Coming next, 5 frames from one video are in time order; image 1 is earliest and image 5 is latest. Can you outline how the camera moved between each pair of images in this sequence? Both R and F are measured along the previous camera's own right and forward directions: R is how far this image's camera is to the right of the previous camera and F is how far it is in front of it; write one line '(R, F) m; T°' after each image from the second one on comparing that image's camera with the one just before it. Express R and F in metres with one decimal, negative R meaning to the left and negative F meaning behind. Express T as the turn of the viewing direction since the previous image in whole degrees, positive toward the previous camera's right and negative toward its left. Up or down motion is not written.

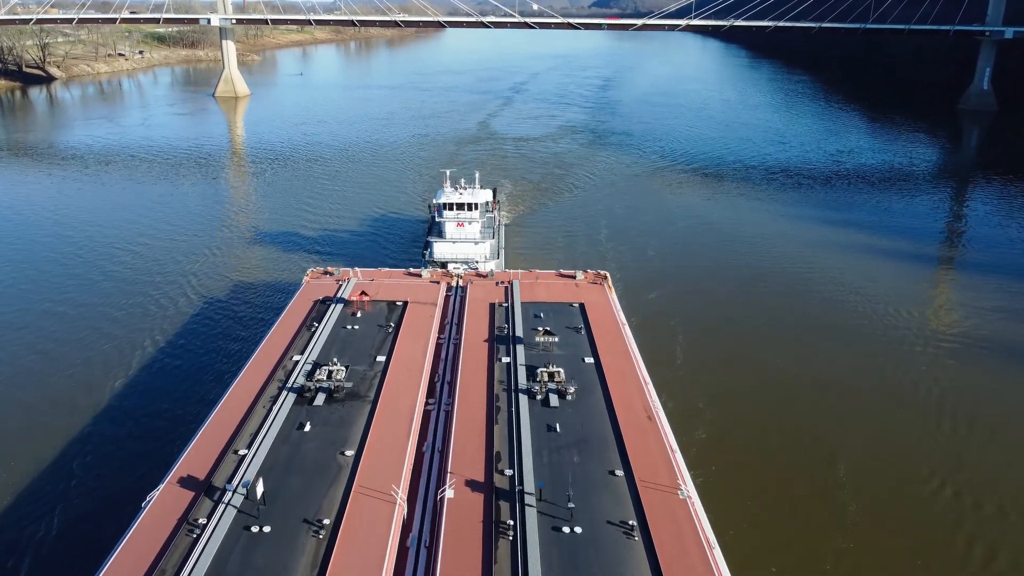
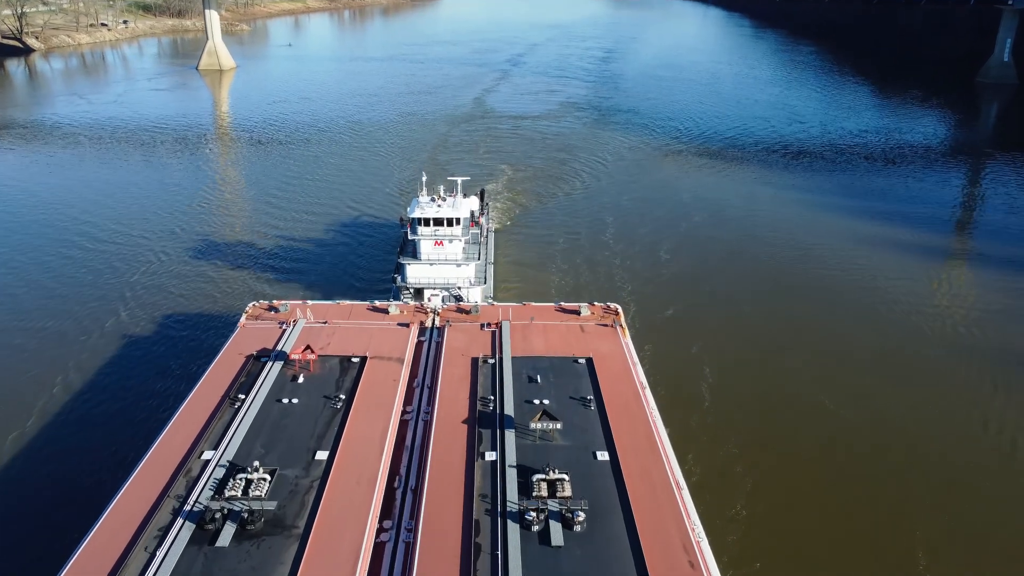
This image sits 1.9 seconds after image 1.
(+0.3, +8.0) m; 0°
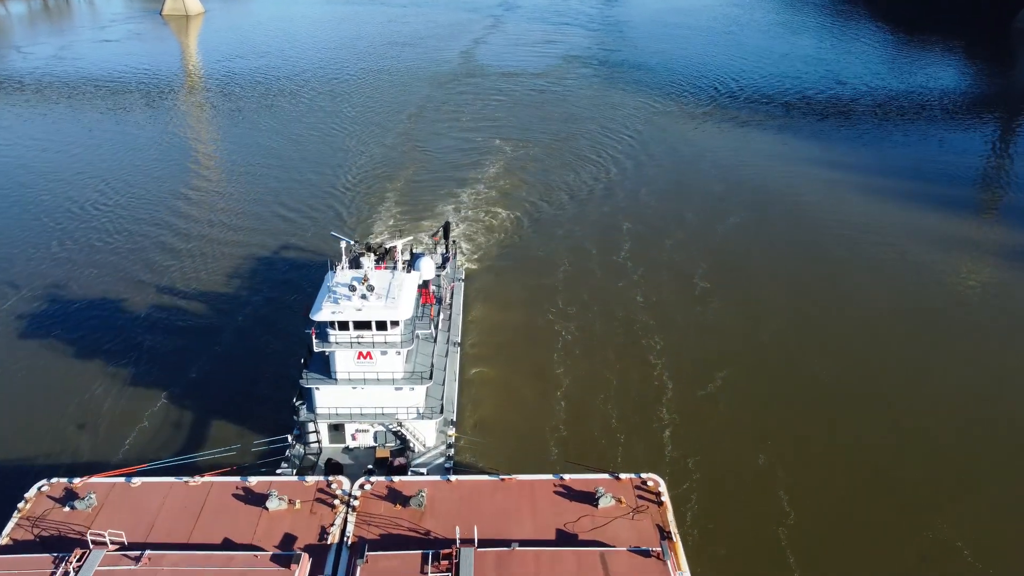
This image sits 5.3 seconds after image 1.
(+0.6, +14.1) m; 0°
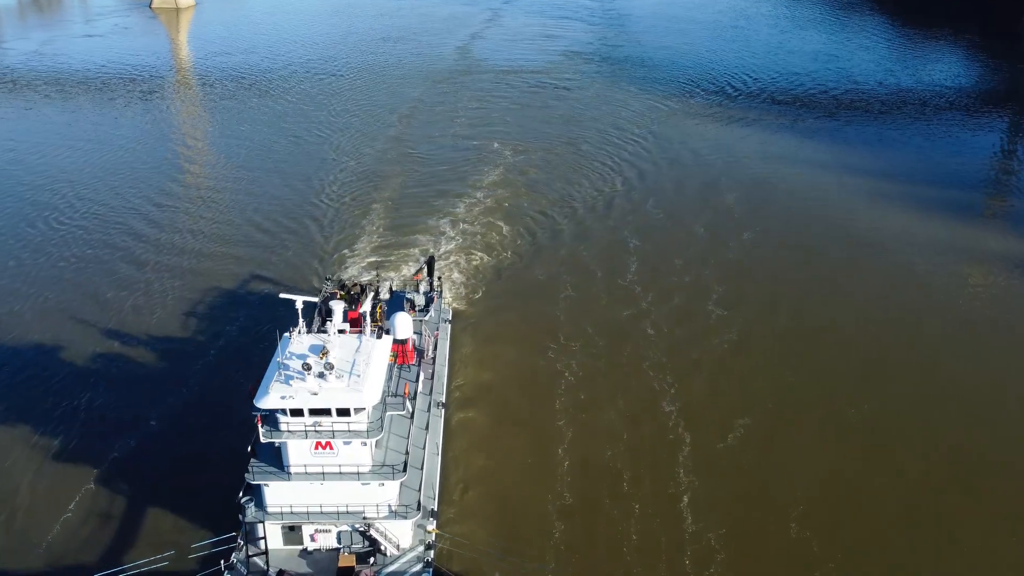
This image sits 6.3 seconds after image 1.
(+0.2, +4.1) m; 0°
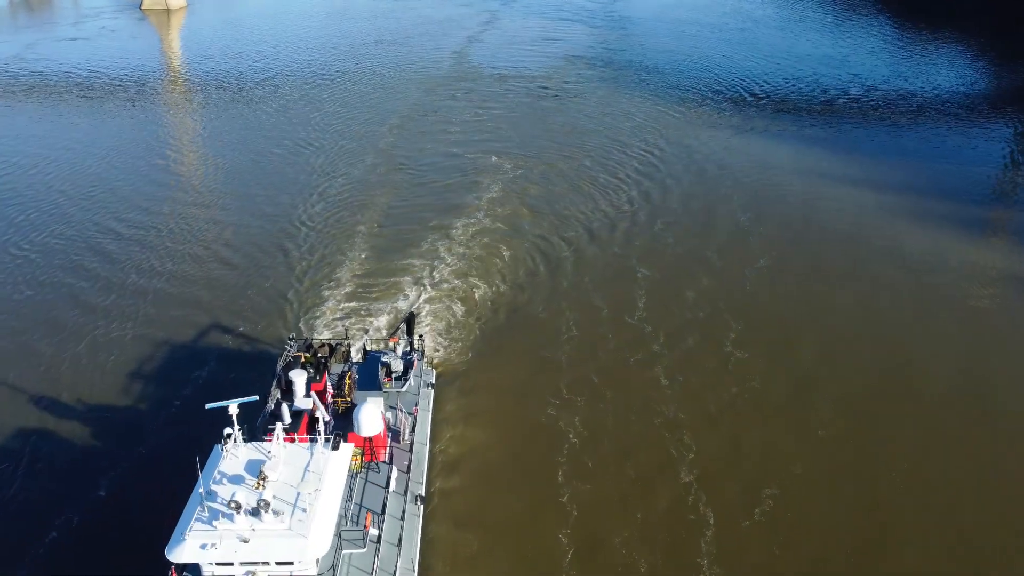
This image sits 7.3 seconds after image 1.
(+0.1, +4.1) m; 0°
